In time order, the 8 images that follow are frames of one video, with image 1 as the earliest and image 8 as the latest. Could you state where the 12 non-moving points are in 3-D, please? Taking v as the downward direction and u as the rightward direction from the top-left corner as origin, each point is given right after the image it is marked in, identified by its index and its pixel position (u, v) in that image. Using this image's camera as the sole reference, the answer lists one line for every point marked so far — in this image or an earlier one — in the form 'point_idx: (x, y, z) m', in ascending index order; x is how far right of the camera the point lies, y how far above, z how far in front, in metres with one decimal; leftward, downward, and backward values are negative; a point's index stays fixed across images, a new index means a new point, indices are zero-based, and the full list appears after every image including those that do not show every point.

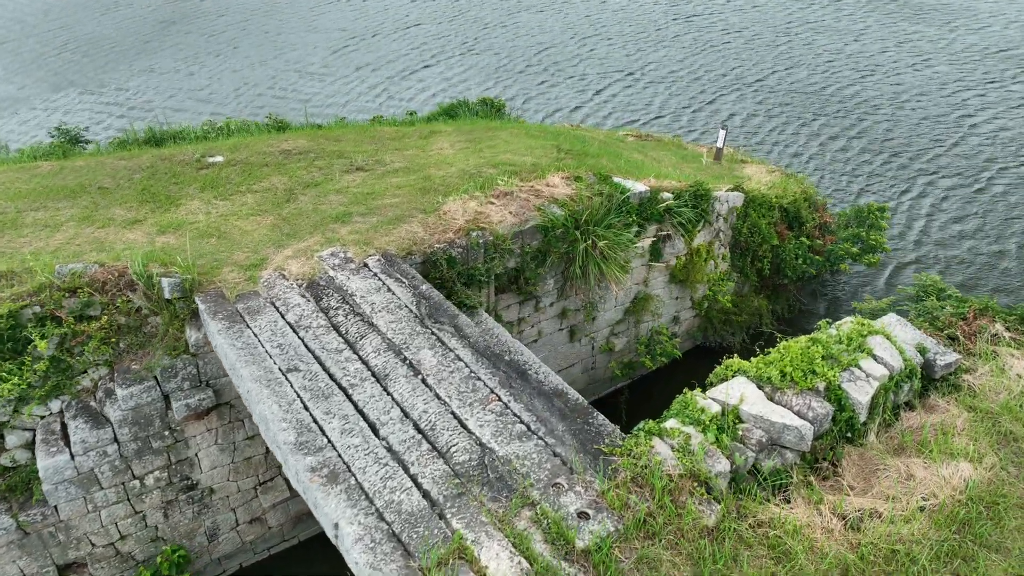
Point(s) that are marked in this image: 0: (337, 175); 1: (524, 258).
0: (-2.0, +1.3, +8.0) m
1: (+0.1, +0.3, +7.0) m
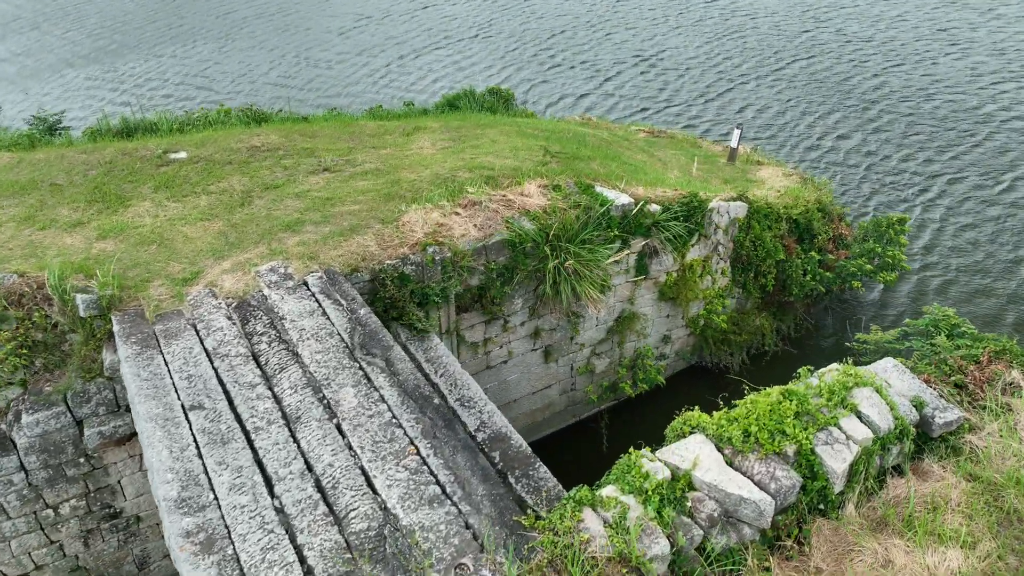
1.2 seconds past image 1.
0: (-2.2, +1.2, +7.5) m
1: (-0.2, +0.1, +6.4) m
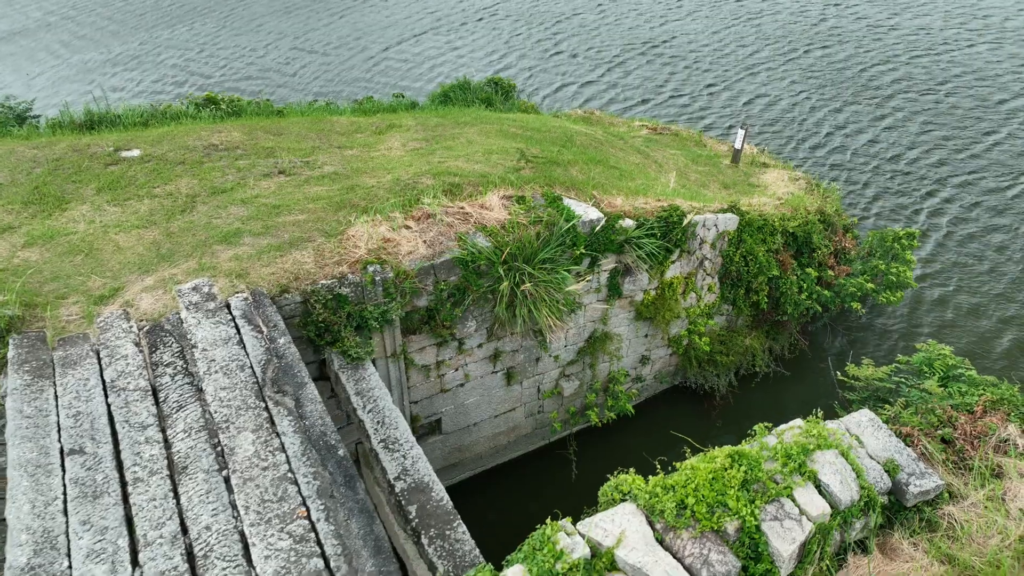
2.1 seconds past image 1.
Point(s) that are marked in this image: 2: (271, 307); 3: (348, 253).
0: (-2.6, +1.1, +7.0) m
1: (-0.6, -0.1, +5.9) m
2: (-1.7, -0.1, +5.2) m
3: (-1.3, +0.3, +5.8) m
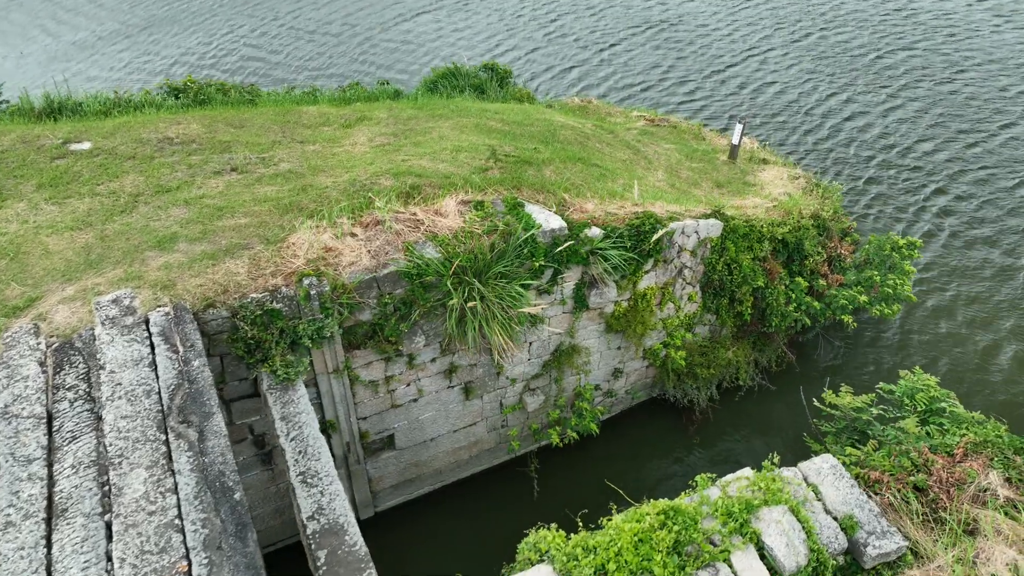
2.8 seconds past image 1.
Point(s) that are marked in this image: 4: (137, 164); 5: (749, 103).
0: (-2.9, +1.0, +6.7) m
1: (-1.0, -0.2, +5.5) m
2: (-2.2, -0.2, +4.8) m
3: (-1.7, +0.2, +5.4) m
4: (-3.6, +1.2, +6.9) m
5: (+4.3, +3.3, +12.8) m
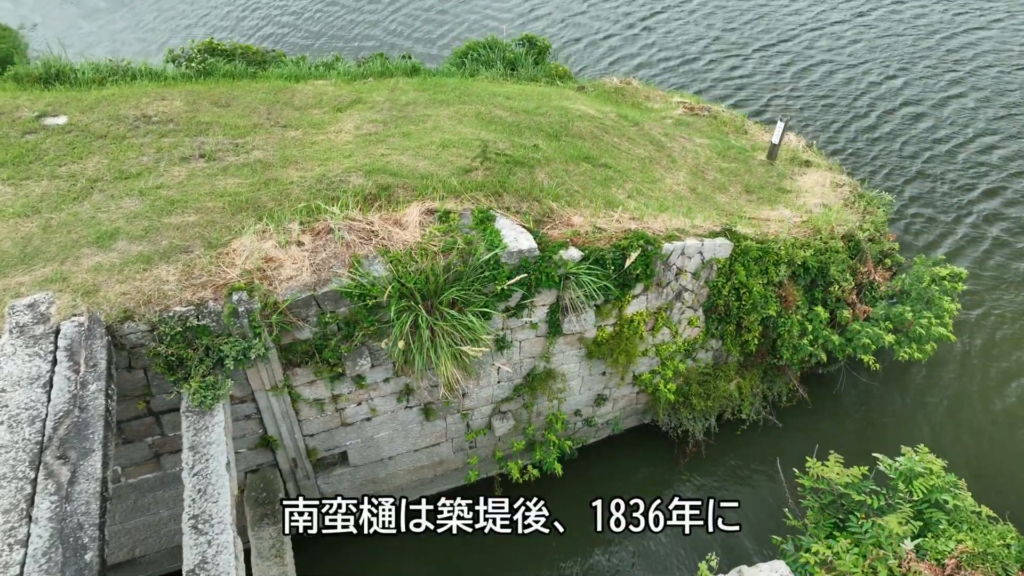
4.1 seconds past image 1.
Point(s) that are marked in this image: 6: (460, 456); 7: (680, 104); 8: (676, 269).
0: (-3.1, +1.1, +6.3) m
1: (-1.4, -0.3, +5.1) m
2: (-2.6, -0.3, +4.5) m
3: (-2.1, +0.1, +5.0) m
4: (-3.8, +1.3, +6.6) m
5: (+4.8, +3.2, +11.7) m
6: (-0.5, -1.6, +6.6) m
7: (+2.6, +2.9, +11.3) m
8: (+1.5, +0.2, +6.4) m
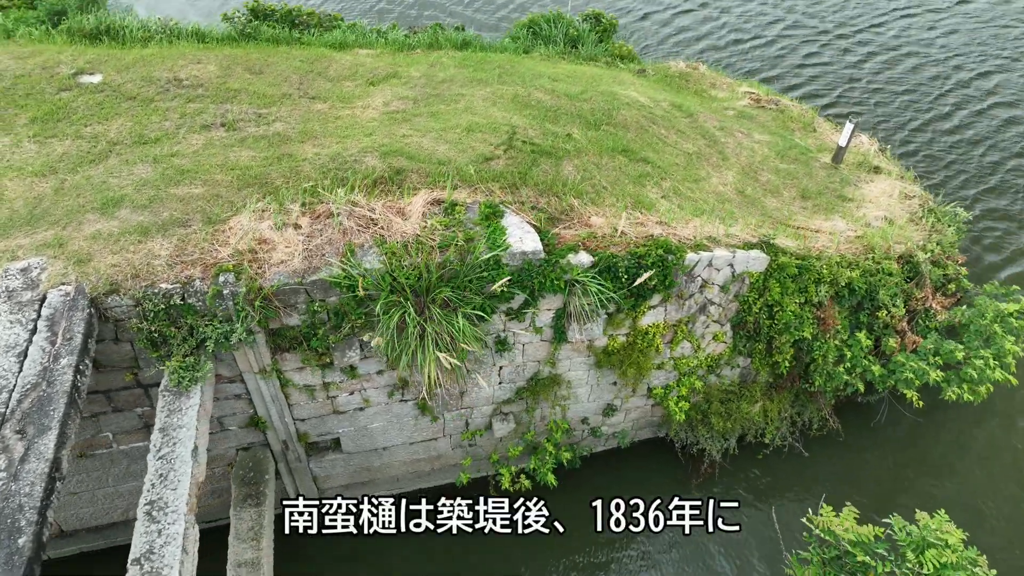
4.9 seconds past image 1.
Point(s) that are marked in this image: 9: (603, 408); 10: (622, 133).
0: (-2.9, +1.4, +6.2) m
1: (-1.4, -0.2, +4.9) m
2: (-2.7, -0.1, +4.4) m
3: (-2.1, +0.3, +4.9) m
4: (-3.5, +1.7, +6.6) m
5: (+5.6, +3.0, +10.8) m
6: (-0.5, -1.5, +6.4) m
7: (+3.4, +2.9, +10.6) m
8: (+1.6, +0.1, +5.9) m
9: (+0.8, -1.1, +6.4) m
10: (+1.2, +1.7, +7.7) m
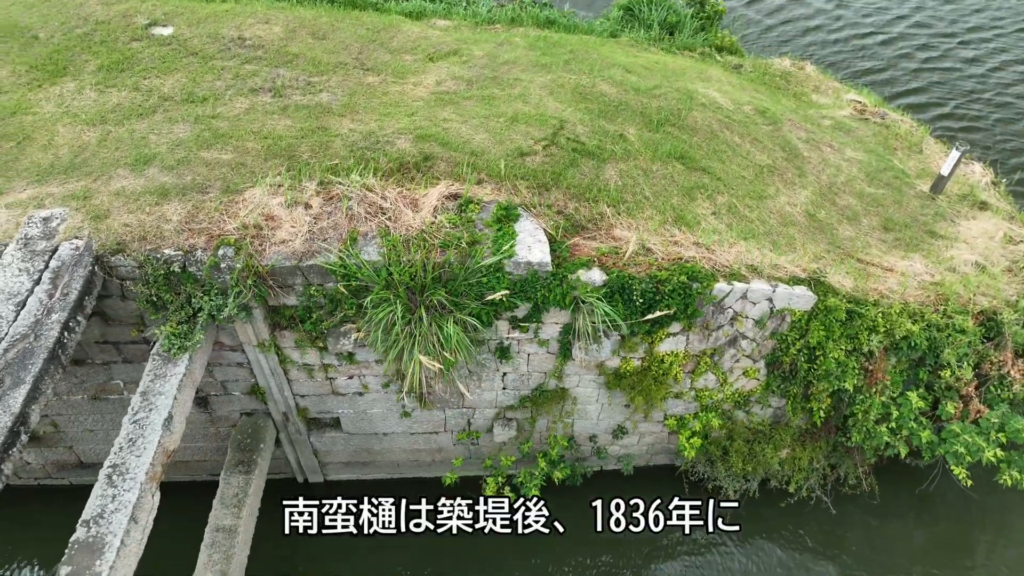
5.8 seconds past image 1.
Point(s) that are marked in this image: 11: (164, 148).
0: (-2.5, +1.7, +6.3) m
1: (-1.4, -0.1, +4.9) m
2: (-2.7, +0.1, +4.6) m
3: (-2.0, +0.5, +4.9) m
4: (-3.0, +2.1, +6.7) m
5: (+6.7, +2.3, +9.5) m
6: (-0.5, -1.4, +6.3) m
7: (+4.5, +2.5, +9.6) m
8: (+1.7, -0.2, +5.5) m
9: (+0.9, -1.2, +6.1) m
10: (+1.8, +1.5, +7.1) m
11: (-2.7, +1.1, +5.6) m
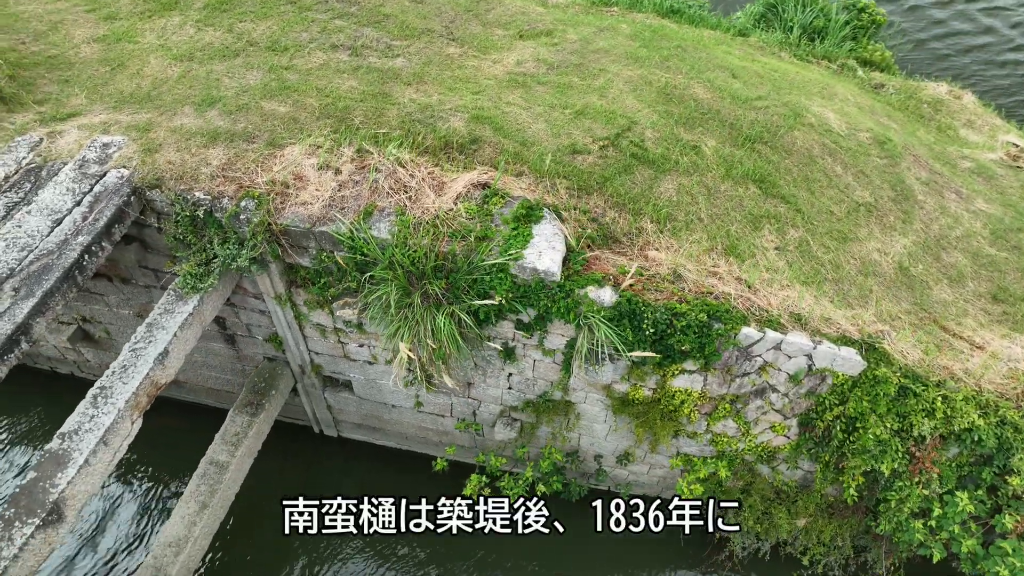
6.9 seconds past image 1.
0: (-1.8, +2.2, +6.4) m
1: (-1.4, +0.2, +4.9) m
2: (-2.6, +0.6, +4.8) m
3: (-1.8, +0.8, +5.0) m
4: (-2.1, +2.7, +6.9) m
5: (+7.8, +1.1, +7.9) m
6: (-0.4, -1.3, +6.2) m
7: (+5.7, +1.7, +8.4) m
8: (+1.7, -0.5, +5.0) m
9: (+0.9, -1.3, +5.8) m
10: (+2.4, +1.2, +6.5) m
11: (-2.3, +1.6, +5.8) m
